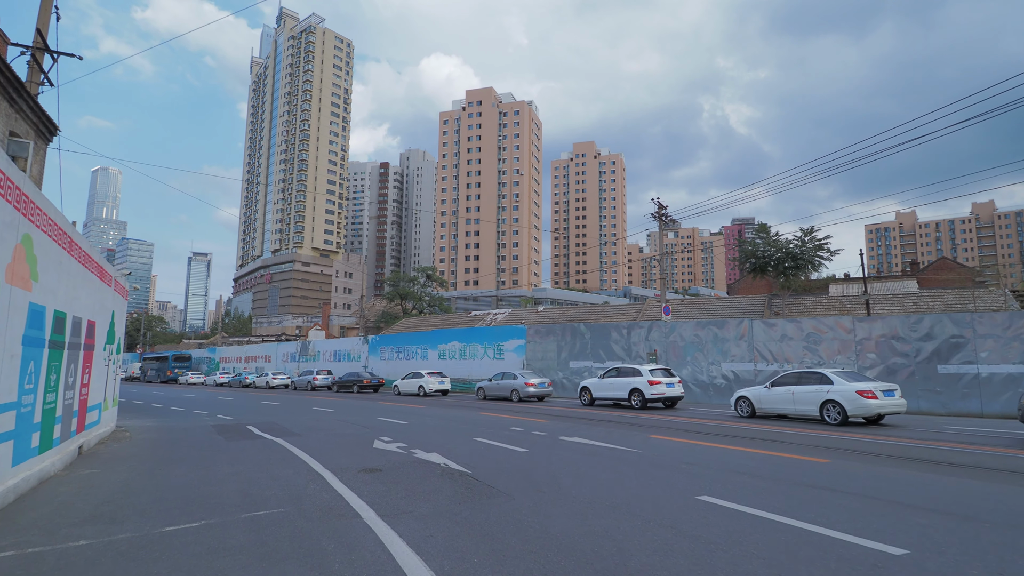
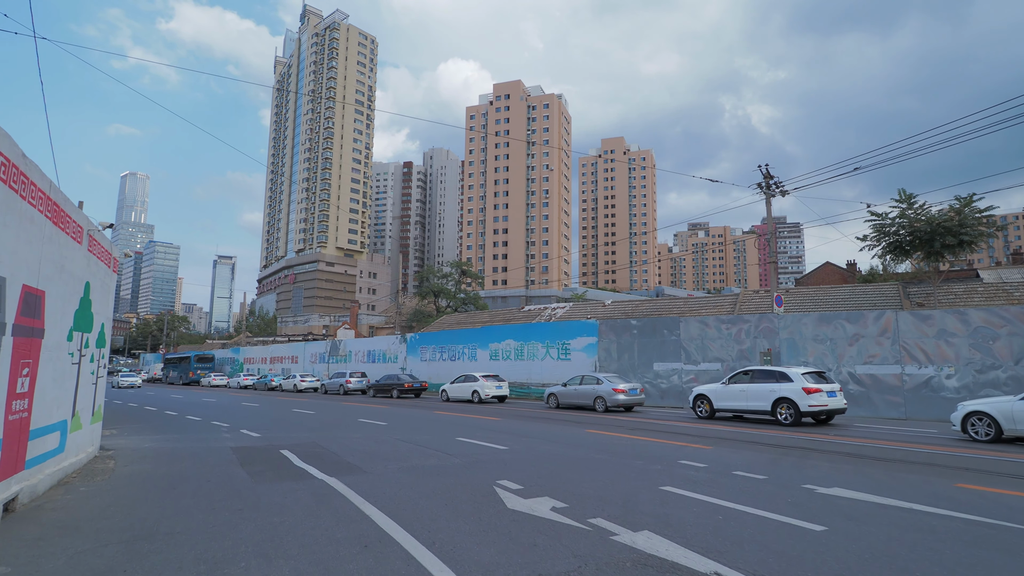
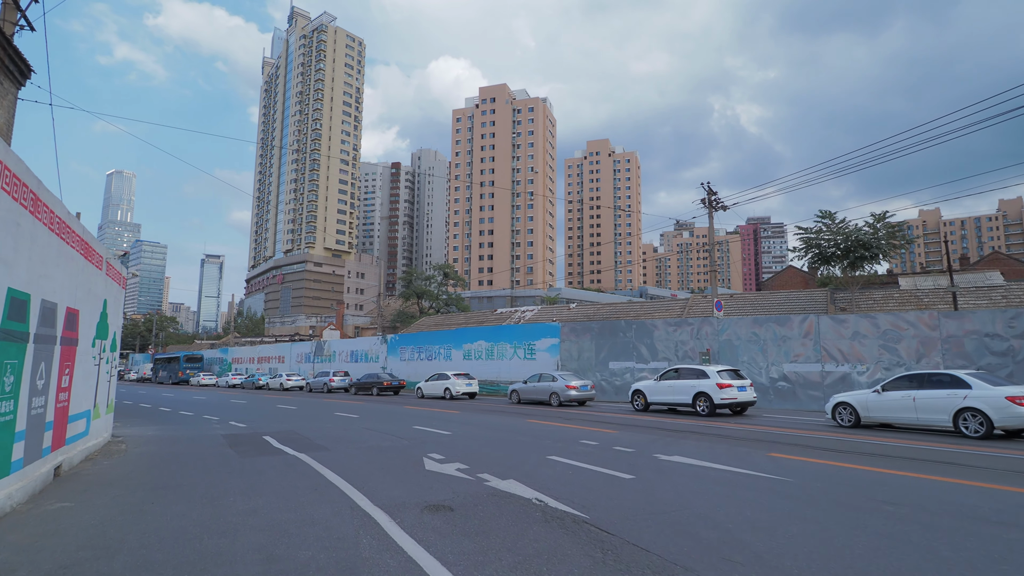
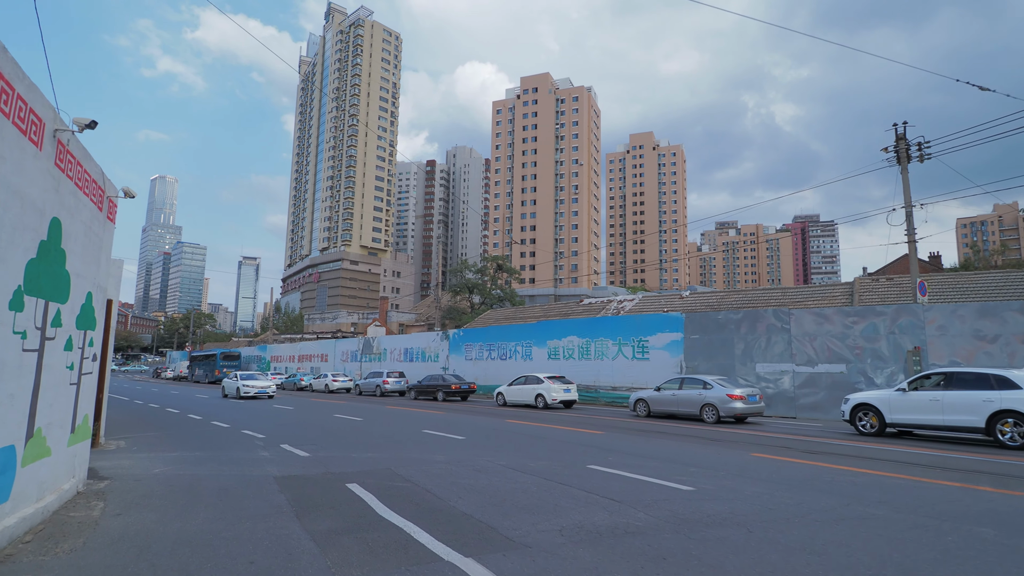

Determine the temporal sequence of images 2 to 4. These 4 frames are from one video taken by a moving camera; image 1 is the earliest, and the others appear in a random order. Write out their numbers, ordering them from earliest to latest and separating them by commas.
3, 2, 4
